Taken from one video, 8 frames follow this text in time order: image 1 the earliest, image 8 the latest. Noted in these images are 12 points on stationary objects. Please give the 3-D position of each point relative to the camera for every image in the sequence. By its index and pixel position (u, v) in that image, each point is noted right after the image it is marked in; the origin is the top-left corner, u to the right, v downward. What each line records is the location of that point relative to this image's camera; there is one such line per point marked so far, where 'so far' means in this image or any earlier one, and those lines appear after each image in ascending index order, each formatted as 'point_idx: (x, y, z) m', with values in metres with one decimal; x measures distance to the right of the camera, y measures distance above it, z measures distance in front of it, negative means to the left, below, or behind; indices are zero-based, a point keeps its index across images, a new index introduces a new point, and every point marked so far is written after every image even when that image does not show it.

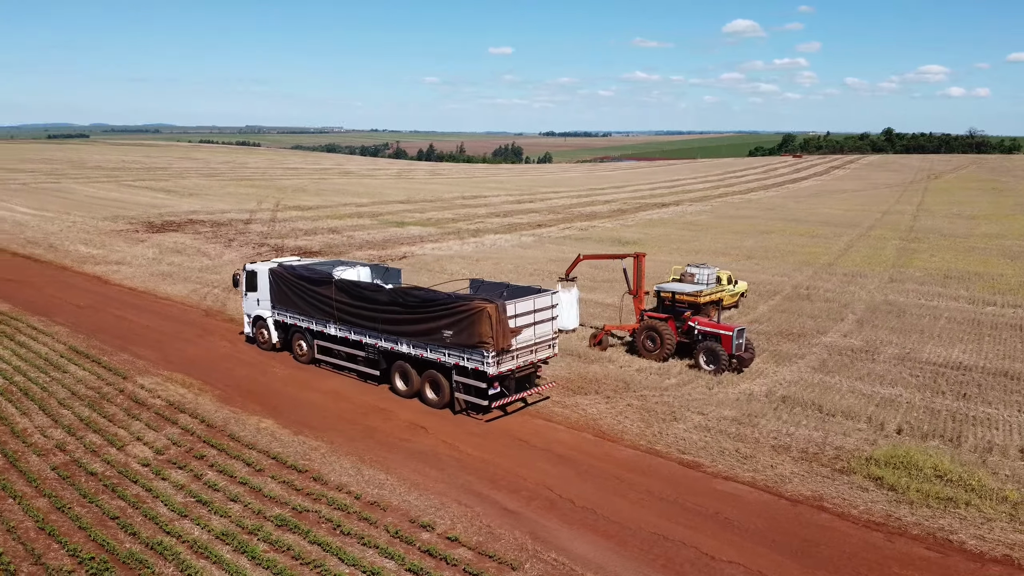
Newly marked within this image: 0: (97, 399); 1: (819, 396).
0: (-7.4, -2.0, +14.8) m
1: (+6.0, -2.2, +16.4) m
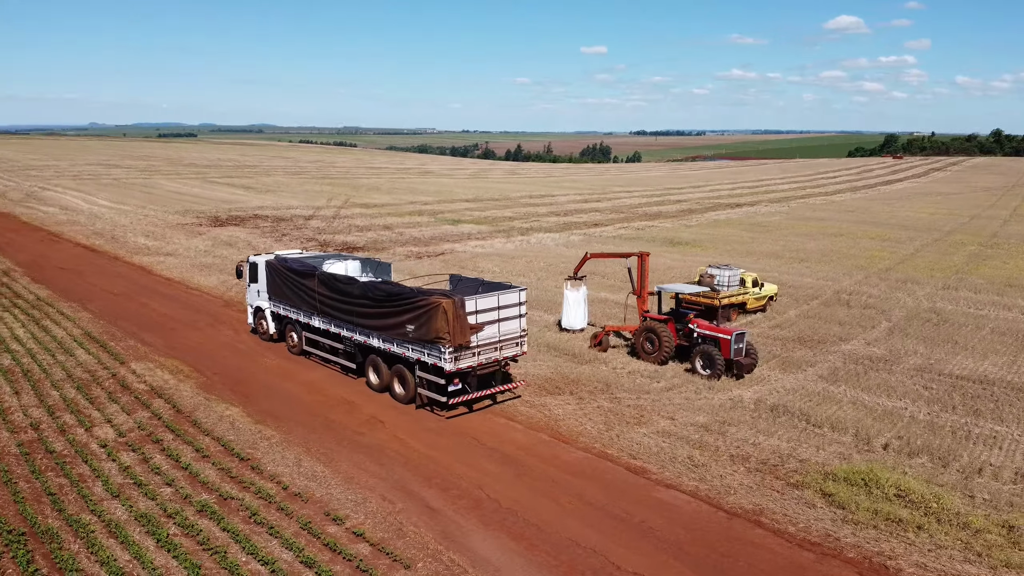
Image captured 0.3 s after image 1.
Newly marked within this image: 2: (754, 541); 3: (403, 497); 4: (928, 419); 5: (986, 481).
0: (-7.9, -1.7, +15.5) m
1: (+5.6, -2.2, +15.5) m
2: (+2.9, -3.0, +9.9) m
3: (-1.4, -2.8, +11.0) m
4: (+7.4, -2.4, +14.9) m
5: (+7.0, -2.9, +12.2) m
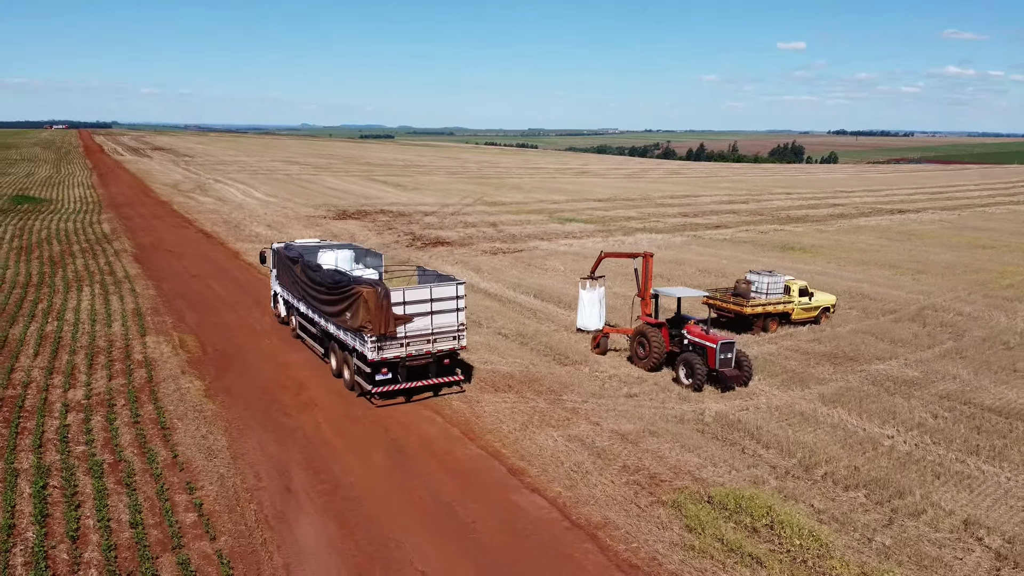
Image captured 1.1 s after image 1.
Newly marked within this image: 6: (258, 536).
0: (-8.6, -1.3, +17.2) m
1: (+4.6, -2.4, +14.2) m
2: (+0.7, -3.0, +9.4) m
3: (-3.3, -2.6, +11.4) m
4: (+6.2, -2.6, +13.2) m
5: (+5.2, -3.0, +10.7) m
6: (-3.0, -2.9, +9.7) m
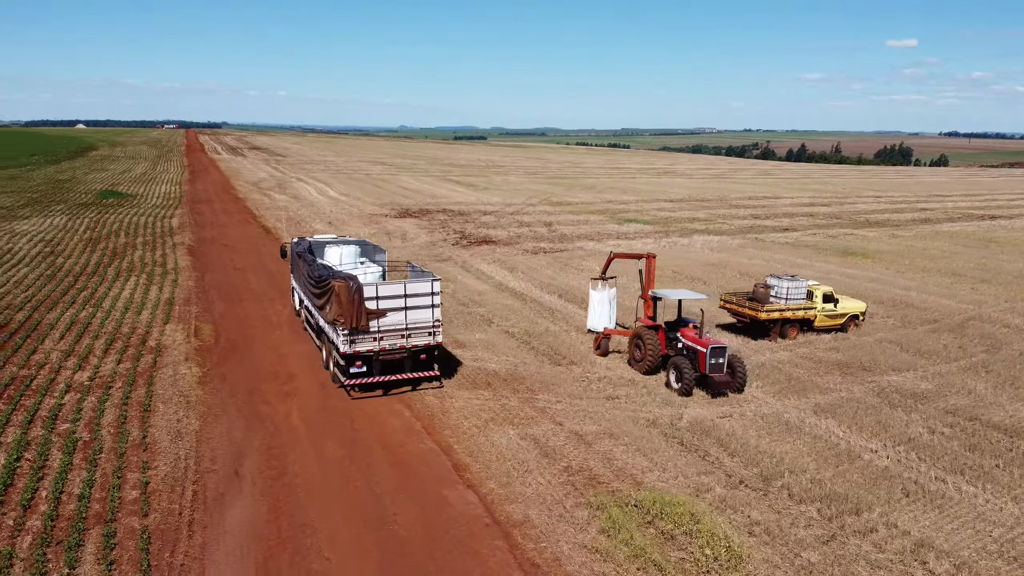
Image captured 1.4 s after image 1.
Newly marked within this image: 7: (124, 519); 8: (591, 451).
0: (-8.6, -1.0, +18.3) m
1: (+4.1, -2.4, +13.7) m
2: (-0.4, -3.0, +9.4) m
3: (-4.1, -2.5, +11.9) m
4: (+5.6, -2.7, +12.5) m
5: (+4.2, -3.1, +10.2) m
6: (-4.0, -2.8, +10.2) m
7: (-4.6, -2.7, +9.9) m
8: (+1.2, -2.4, +12.1) m
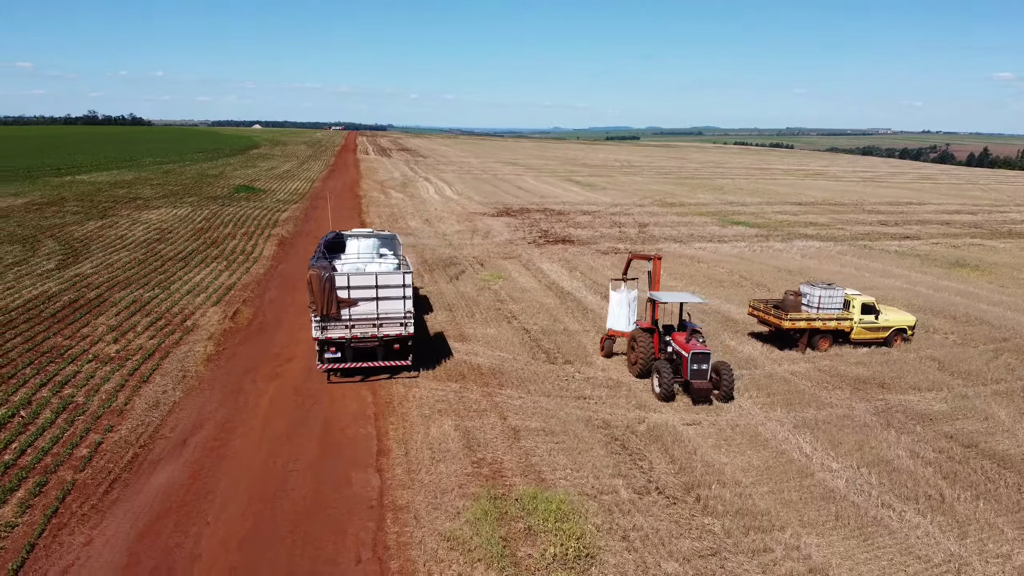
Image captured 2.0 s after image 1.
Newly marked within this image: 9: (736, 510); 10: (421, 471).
0: (-8.3, -0.6, +20.1) m
1: (+3.2, -2.5, +13.2) m
2: (-2.0, -2.9, +9.8) m
3: (-5.1, -2.2, +12.9) m
4: (+4.5, -2.9, +11.8) m
5: (+2.7, -3.2, +9.7) m
6: (-5.3, -2.5, +11.2) m
7: (-6.0, -2.5, +11.1) m
8: (+0.1, -2.3, +12.2) m
9: (+3.0, -2.9, +10.9) m
10: (-1.2, -2.5, +11.3) m
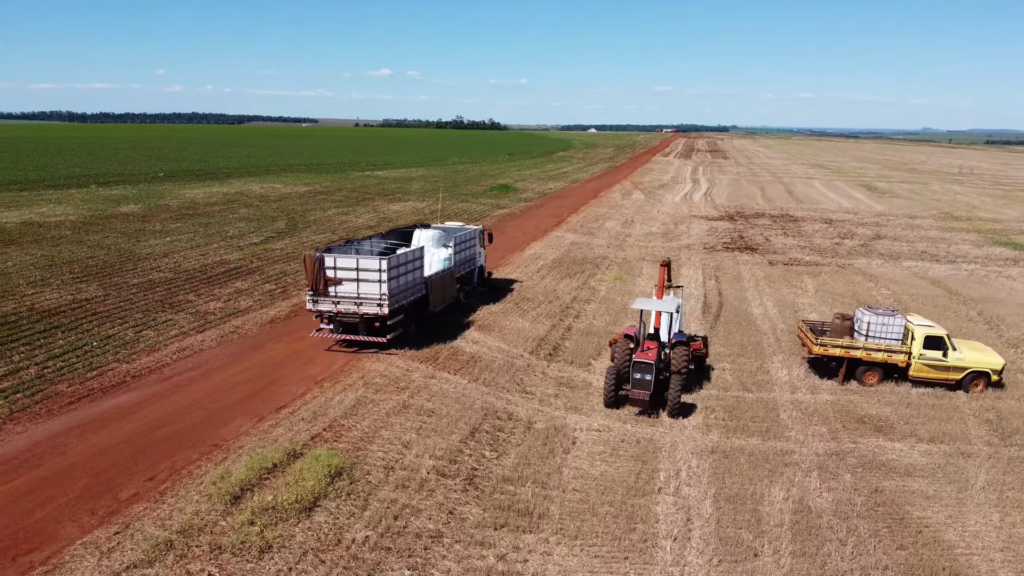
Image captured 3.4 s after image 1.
0: (-6.3, +0.1, +23.9) m
1: (+1.2, -2.6, +13.0) m
2: (-4.9, -2.4, +12.0) m
3: (-6.4, -1.6, +16.2) m
4: (+1.8, -3.0, +11.2) m
5: (-0.7, -3.1, +10.1) m
6: (-7.4, -1.9, +14.7) m
7: (-8.0, -1.7, +14.8) m
8: (-2.0, -2.1, +13.4) m
9: (0.0, -2.9, +11.0) m
10: (-3.6, -2.2, +13.1) m
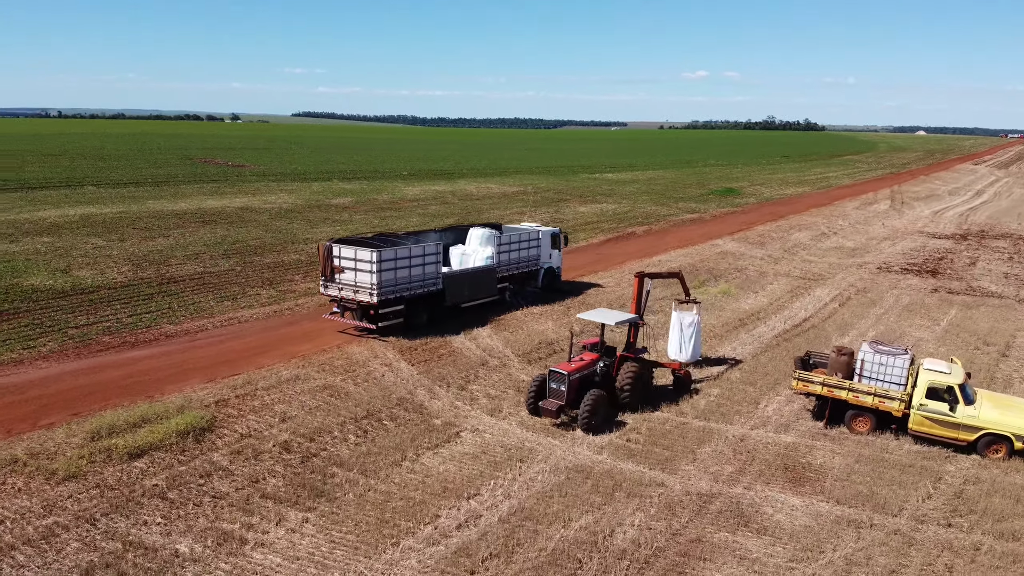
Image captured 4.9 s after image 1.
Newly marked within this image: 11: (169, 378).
0: (-3.6, +0.5, +26.1) m
1: (-1.0, -2.6, +13.2) m
2: (-7.0, -2.0, +14.6) m
3: (-6.8, -1.1, +18.9) m
4: (-1.2, -3.0, +11.3) m
5: (-3.9, -3.0, +11.2) m
6: (-8.2, -1.2, +17.9) m
7: (-8.7, -1.1, +18.3) m
8: (-3.8, -1.9, +14.7) m
9: (-2.8, -2.8, +11.8) m
10: (-5.3, -1.8, +15.1) m
11: (-6.4, -1.7, +15.6) m
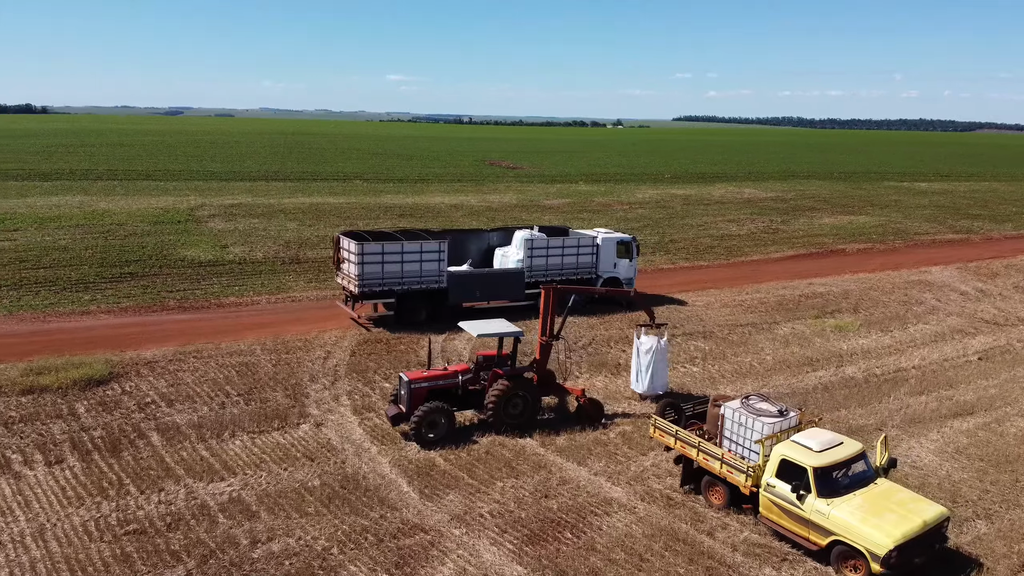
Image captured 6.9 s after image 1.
0: (-0.2, +0.5, +26.2) m
1: (-4.0, -2.4, +13.6) m
2: (-8.6, -1.3, +17.5) m
3: (-6.4, -0.6, +21.3) m
4: (-5.1, -2.8, +12.0) m
5: (-7.6, -2.5, +13.1) m
6: (-8.1, -0.6, +21.1) m
7: (-8.4, -0.4, +21.7) m
8: (-5.7, -1.5, +16.2) m
9: (-6.3, -2.5, +13.2) m
10: (-6.9, -1.3, +17.2) m
11: (-7.6, -1.2, +18.2) m
